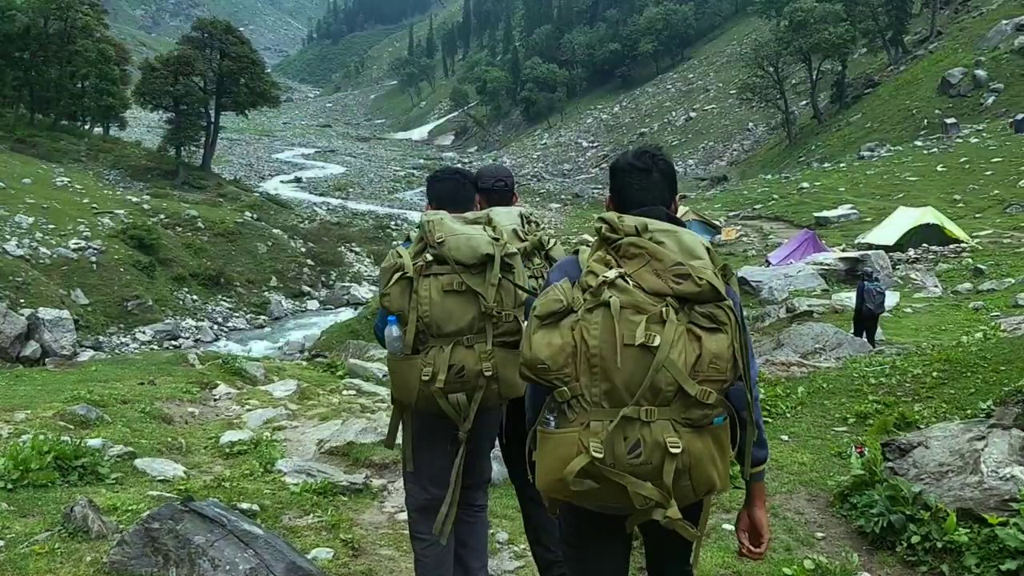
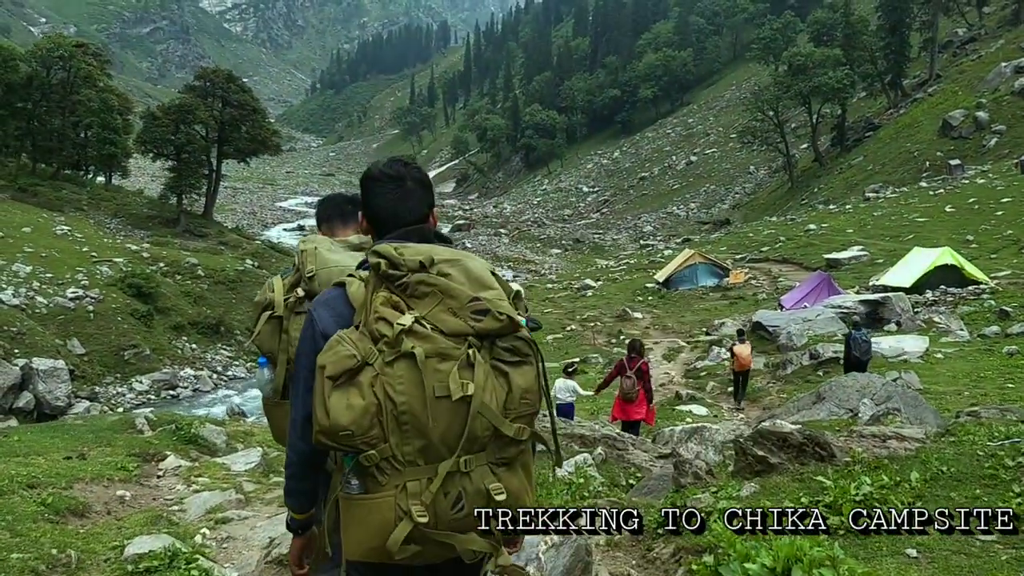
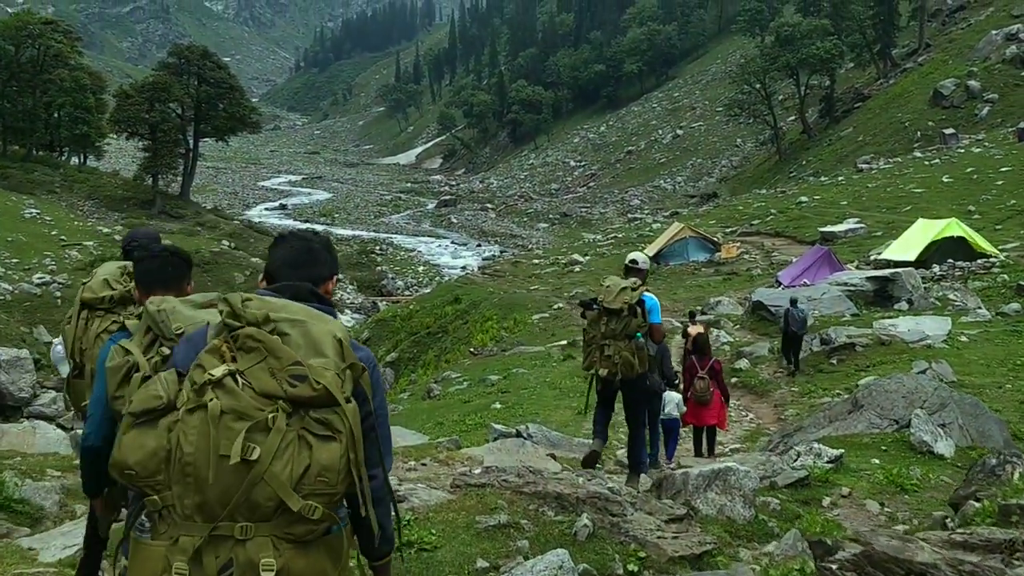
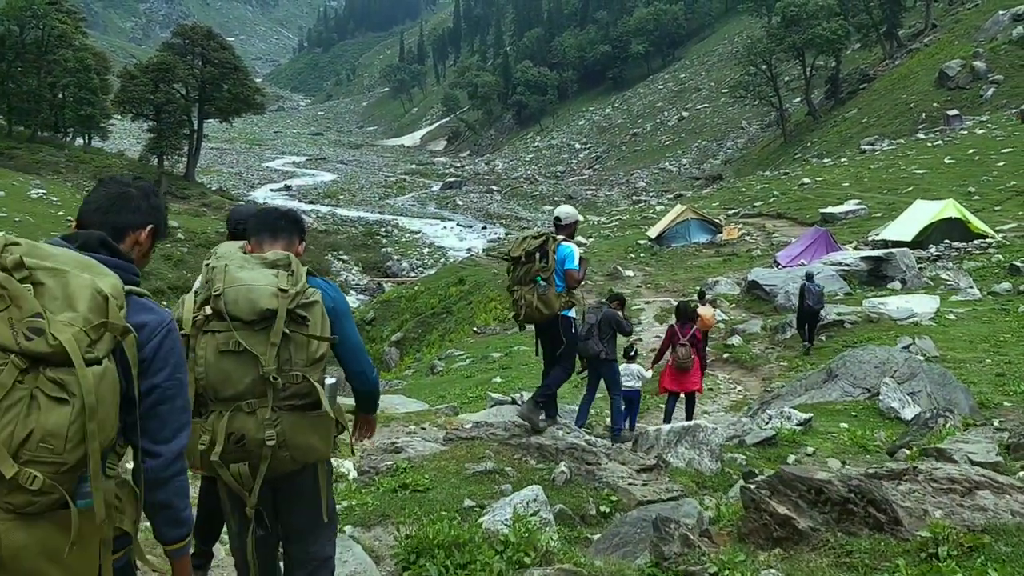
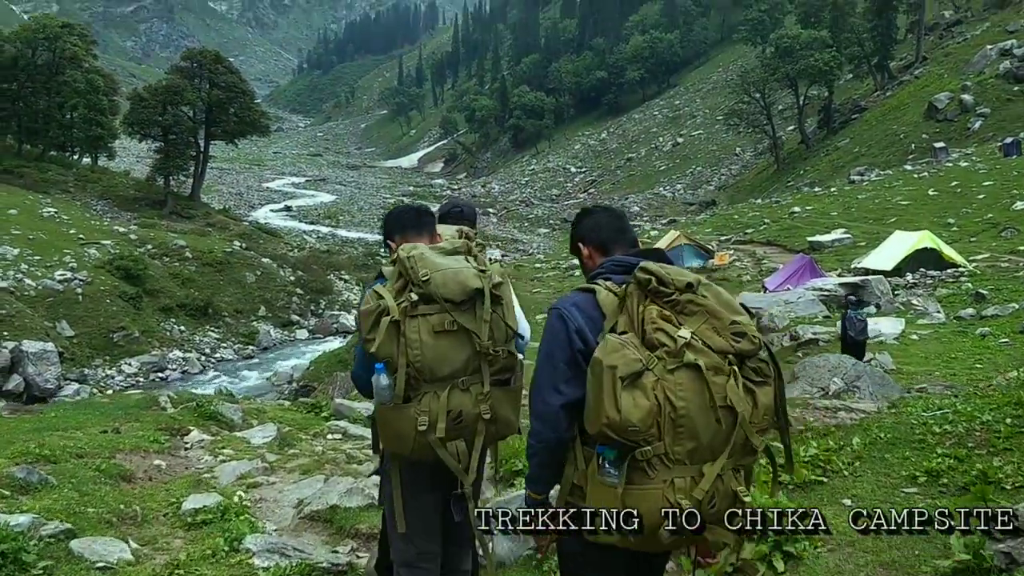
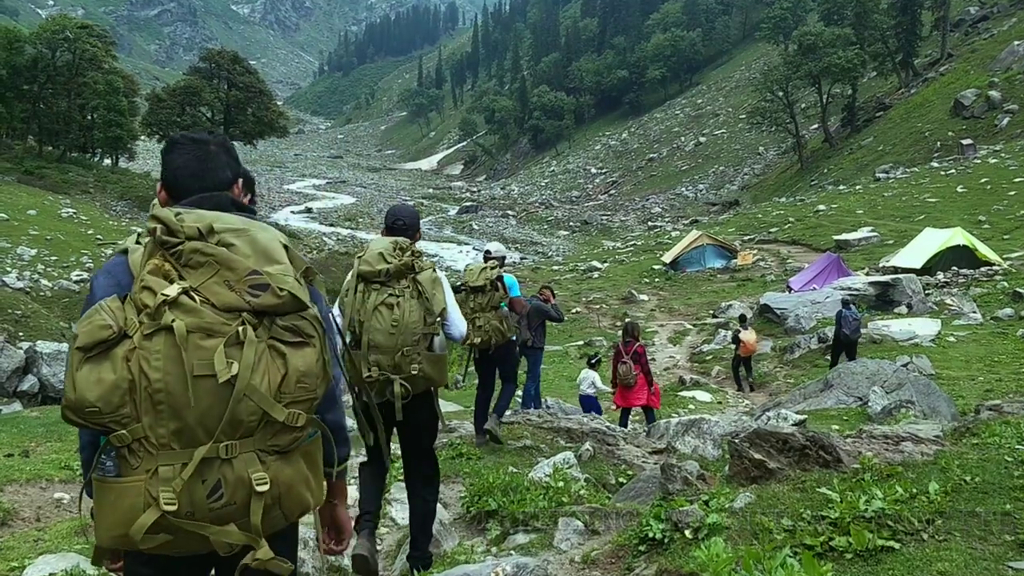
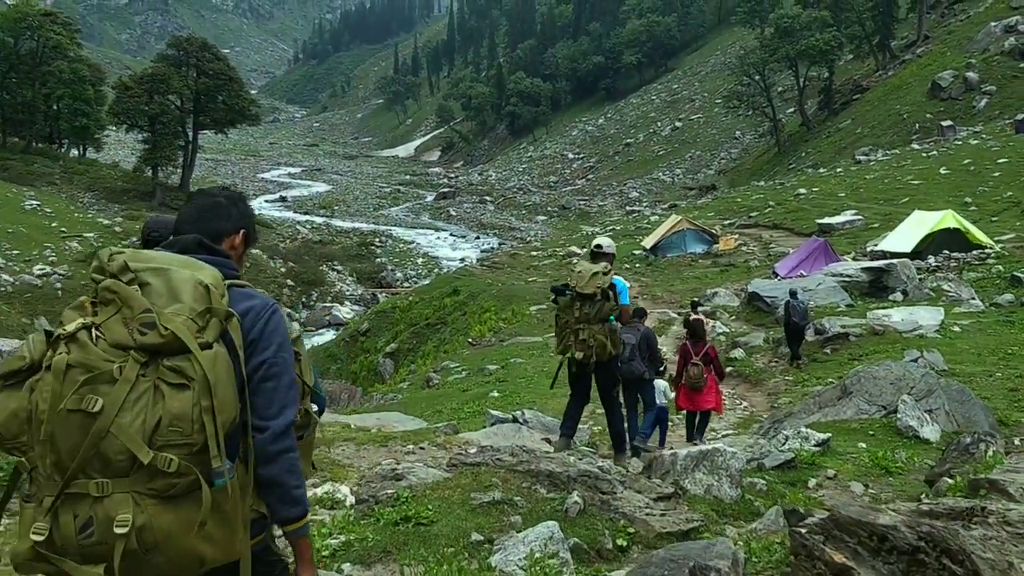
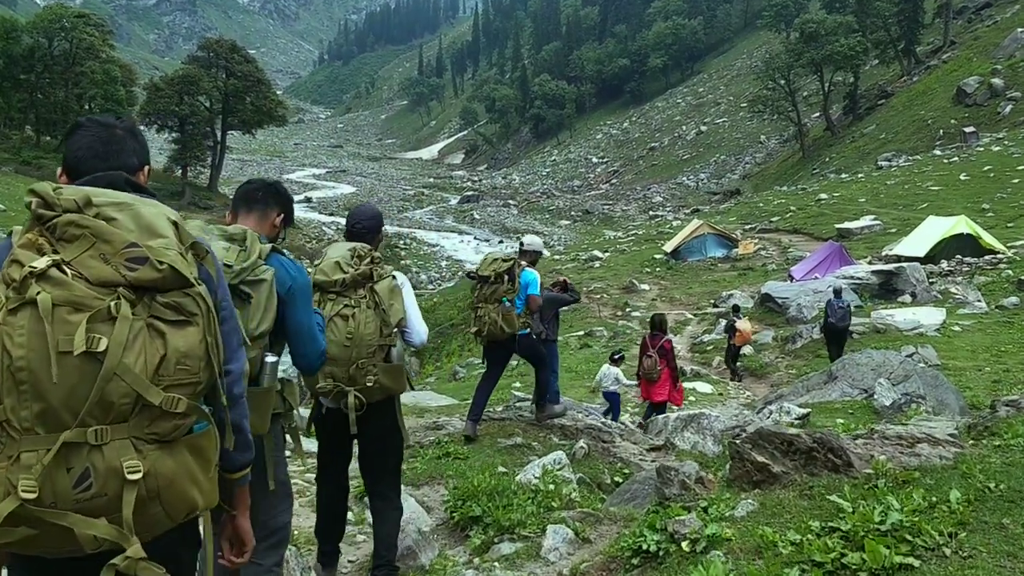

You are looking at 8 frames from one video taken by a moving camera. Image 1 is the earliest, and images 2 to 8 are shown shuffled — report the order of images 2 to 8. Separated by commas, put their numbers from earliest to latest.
5, 2, 6, 8, 4, 7, 3
